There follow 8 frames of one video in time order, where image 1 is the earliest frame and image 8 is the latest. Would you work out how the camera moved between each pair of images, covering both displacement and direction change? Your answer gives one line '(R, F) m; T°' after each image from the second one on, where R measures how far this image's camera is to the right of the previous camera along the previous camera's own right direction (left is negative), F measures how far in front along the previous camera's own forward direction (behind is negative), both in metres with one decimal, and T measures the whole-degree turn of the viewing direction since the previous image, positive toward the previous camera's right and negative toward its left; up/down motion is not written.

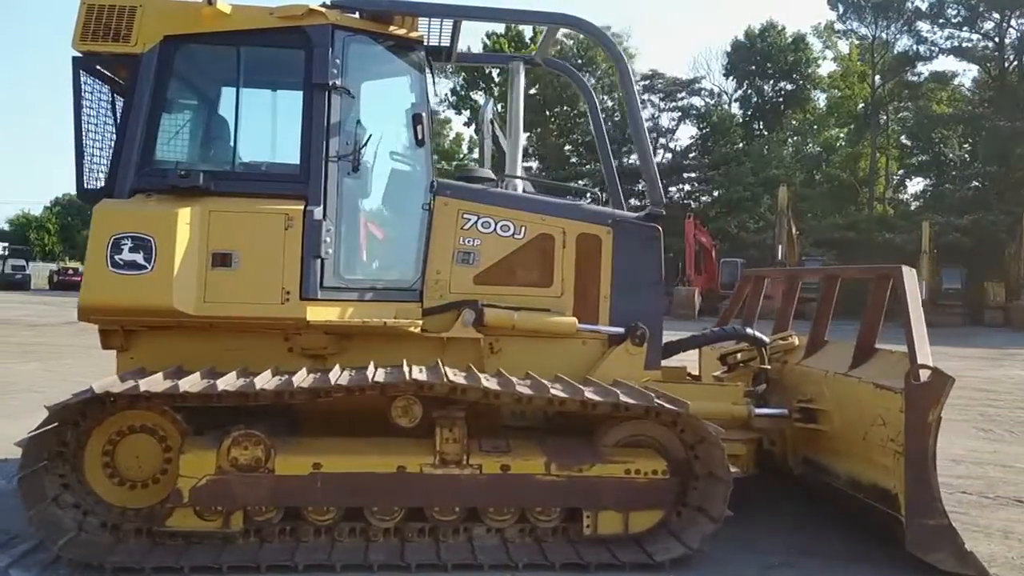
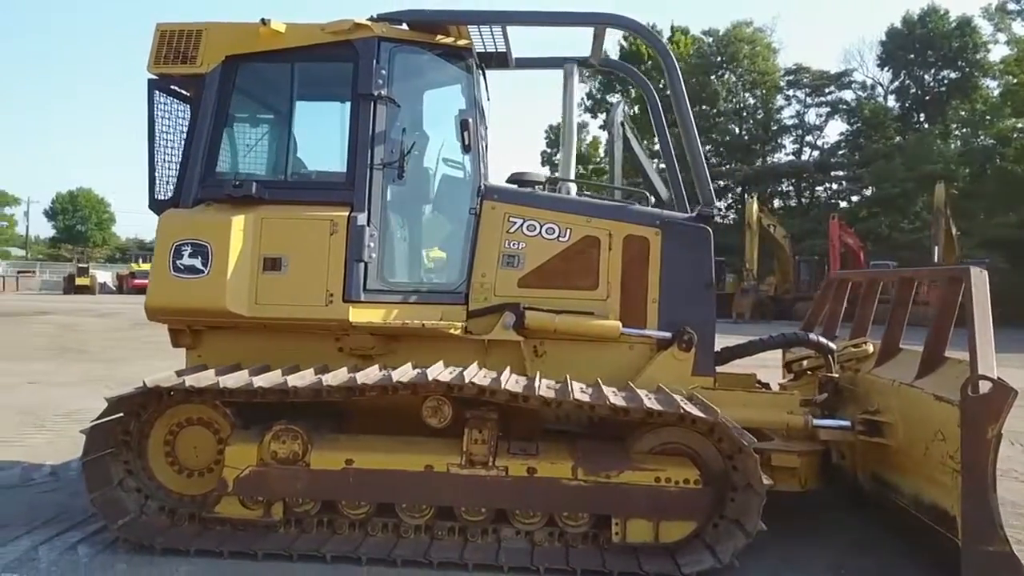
(+0.6, +0.1) m; -10°
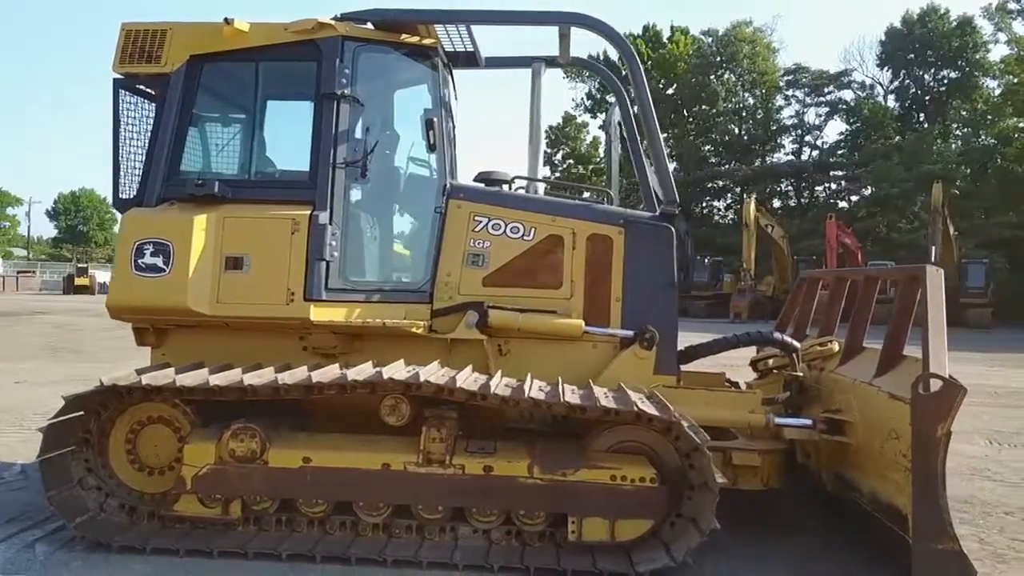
(+0.2, 0.0) m; 0°
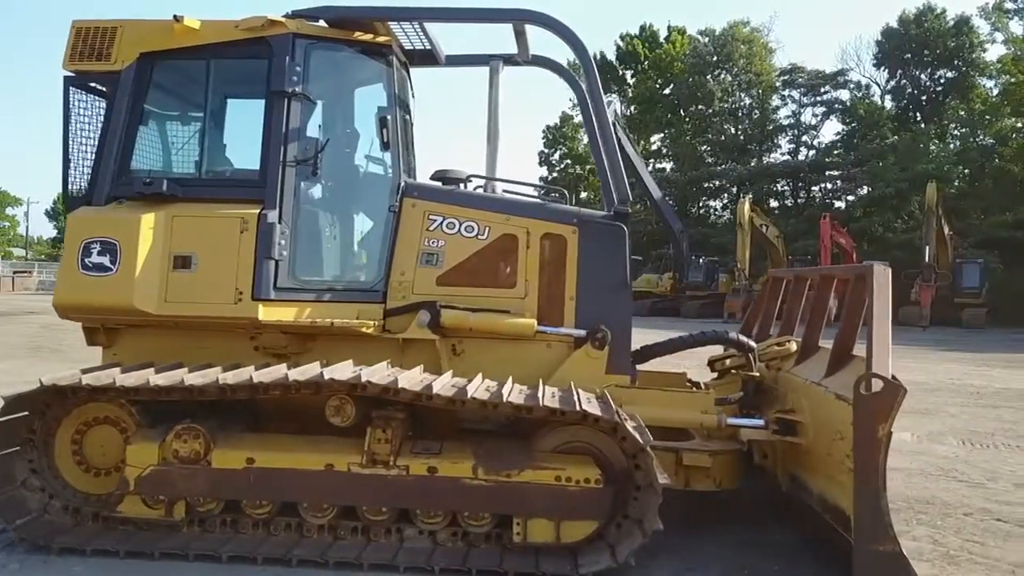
(+0.3, 0.0) m; 0°
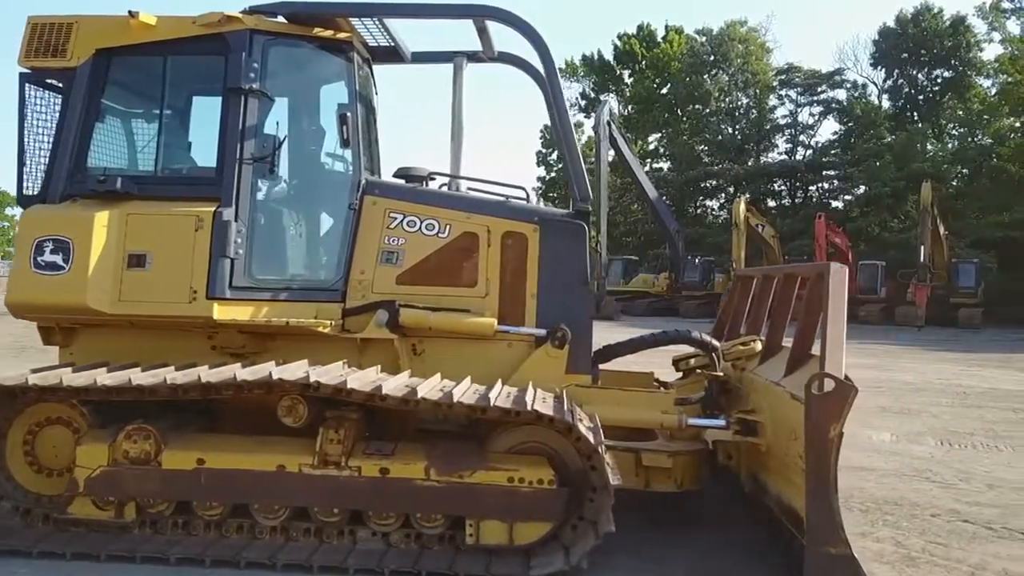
(+0.2, +0.1) m; 0°
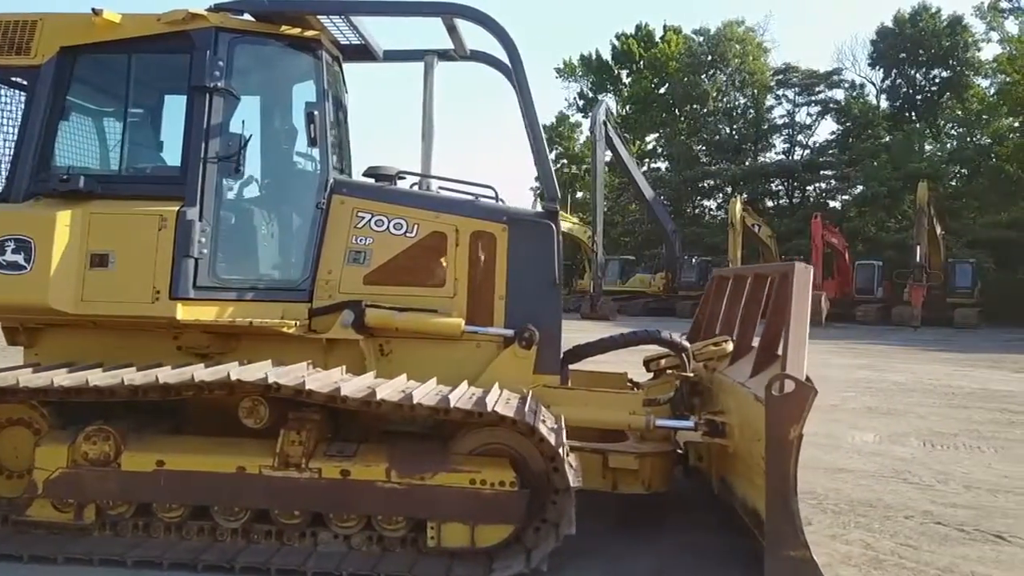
(+0.2, 0.0) m; 0°
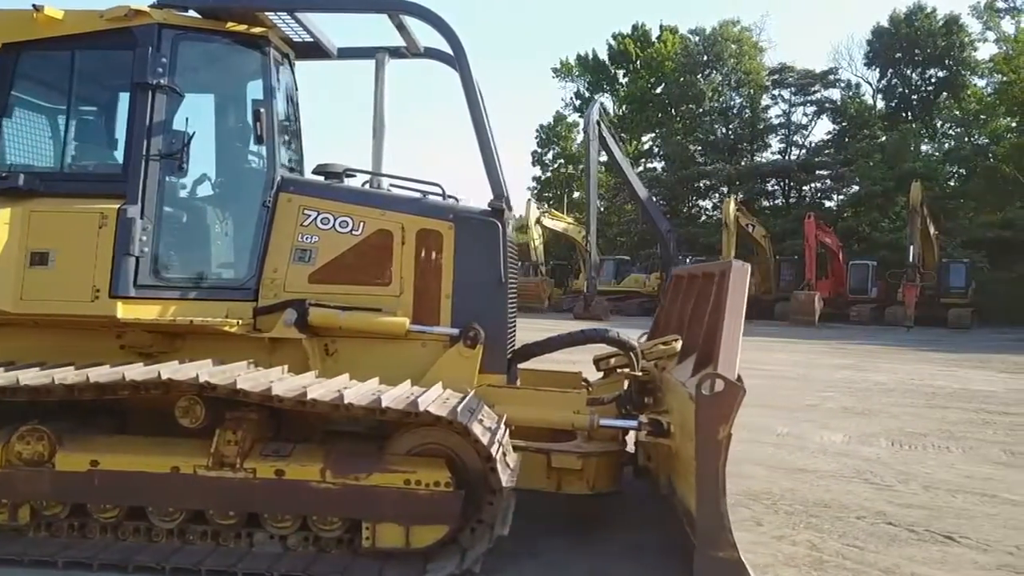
(+0.3, 0.0) m; 0°
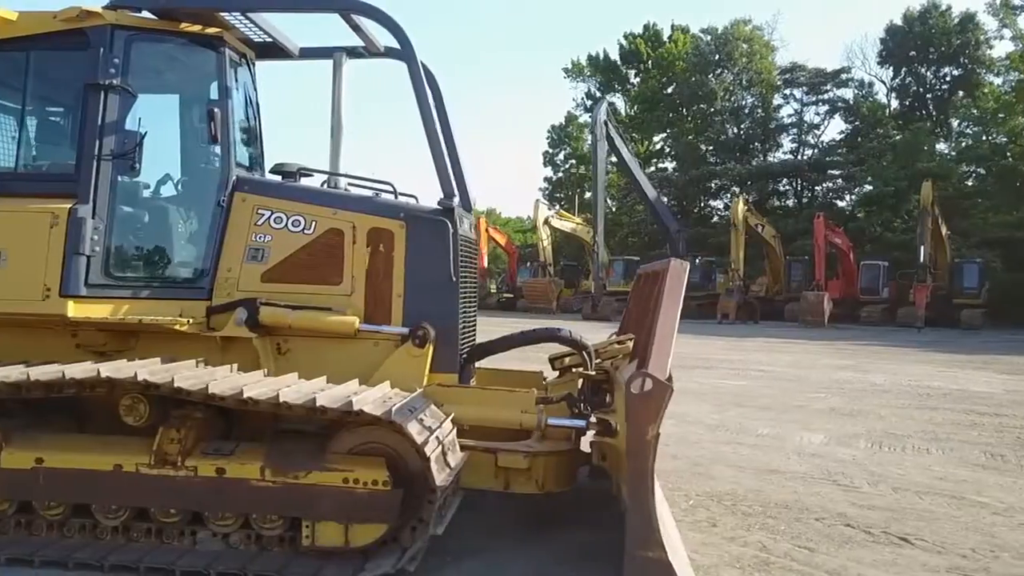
(+0.4, 0.0) m; -1°
